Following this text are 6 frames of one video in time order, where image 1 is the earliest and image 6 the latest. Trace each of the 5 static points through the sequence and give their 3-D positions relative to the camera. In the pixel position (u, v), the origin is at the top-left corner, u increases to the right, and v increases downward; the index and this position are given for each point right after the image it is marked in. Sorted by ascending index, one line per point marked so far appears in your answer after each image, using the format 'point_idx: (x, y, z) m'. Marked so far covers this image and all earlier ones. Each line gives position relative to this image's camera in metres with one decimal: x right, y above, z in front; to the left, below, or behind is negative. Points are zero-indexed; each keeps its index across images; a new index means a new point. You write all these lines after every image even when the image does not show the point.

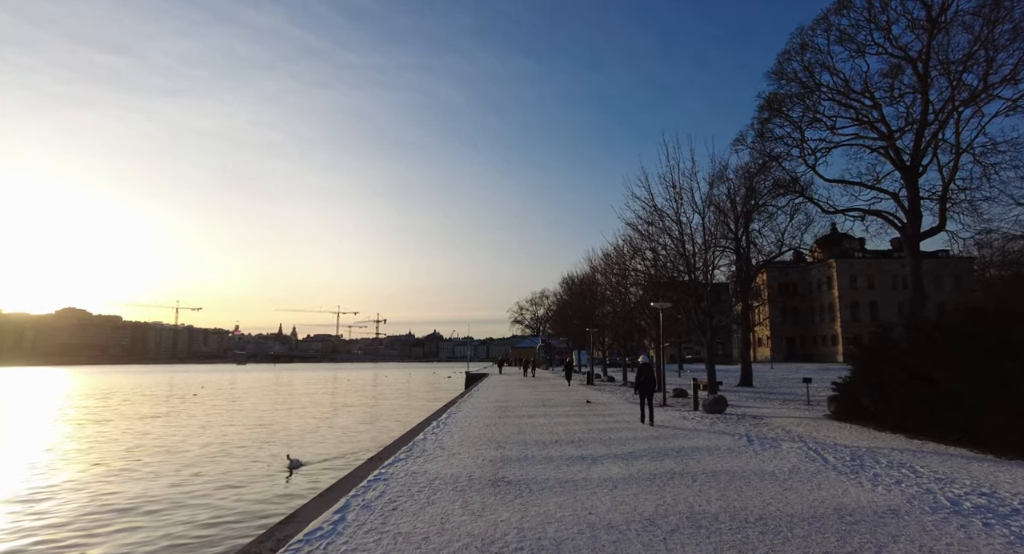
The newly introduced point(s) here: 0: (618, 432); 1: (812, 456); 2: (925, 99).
0: (+1.9, -2.9, +10.0) m
1: (+3.9, -2.3, +7.0) m
2: (+11.3, +4.8, +14.8) m
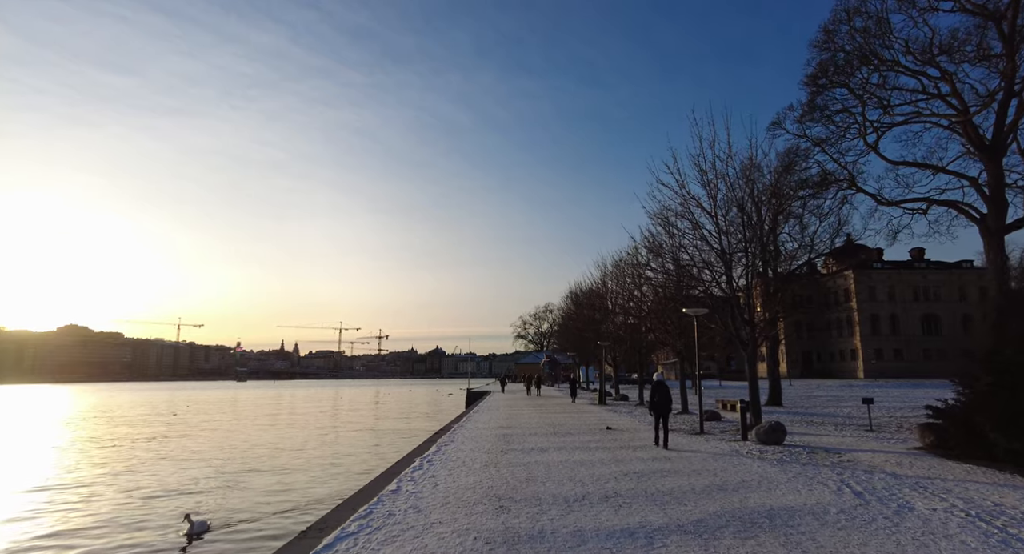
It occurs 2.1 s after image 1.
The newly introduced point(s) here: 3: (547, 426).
0: (+2.0, -2.7, +7.4) m
1: (+3.9, -2.1, +4.4) m
2: (+11.4, +4.9, +12.3) m
3: (+1.0, -4.1, +14.9) m
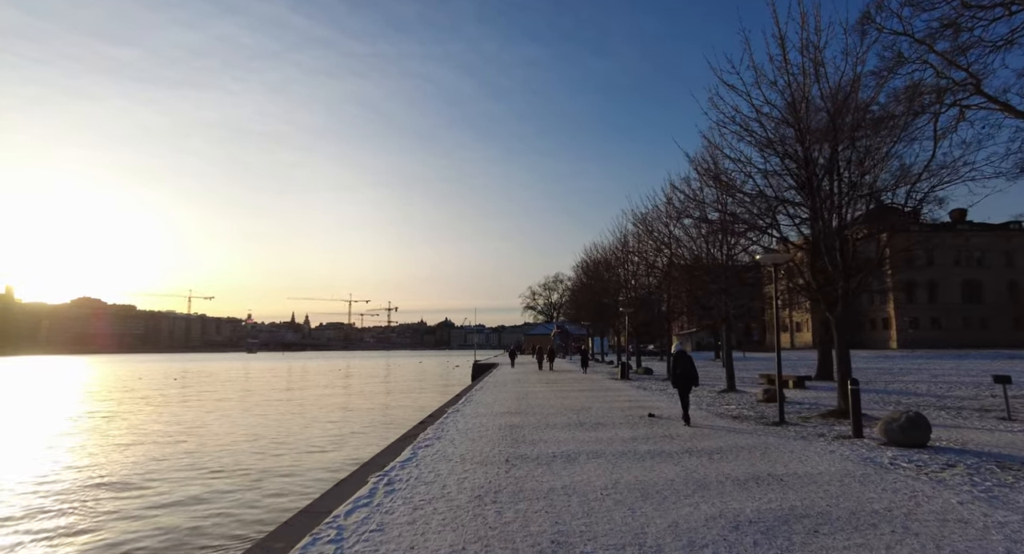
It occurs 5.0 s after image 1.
0: (+2.1, -1.8, +3.8) m
1: (+4.0, -1.4, +0.8) m
2: (+11.5, +6.0, +8.3) m
3: (+1.2, -2.9, +11.5) m
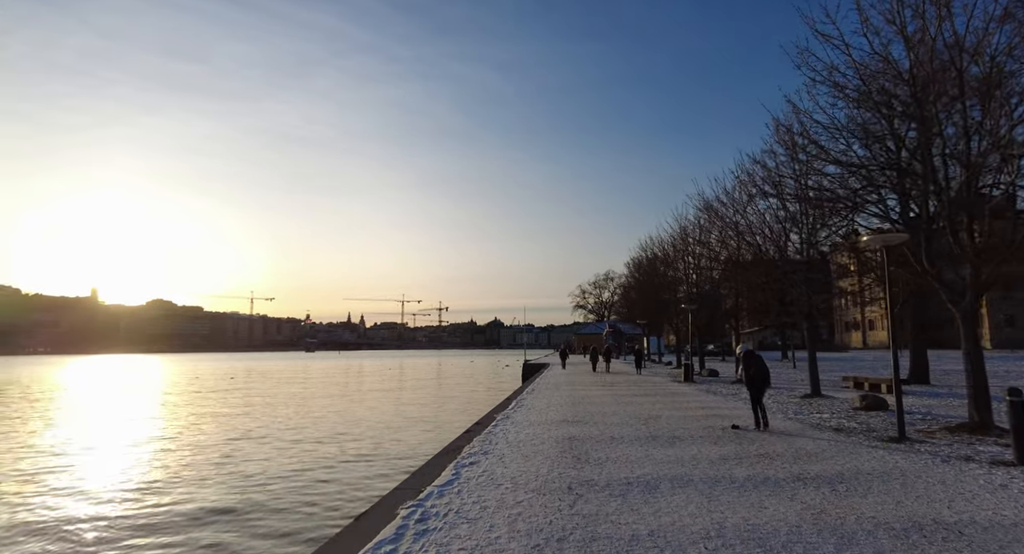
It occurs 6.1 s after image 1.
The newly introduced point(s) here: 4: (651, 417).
0: (+2.5, -1.6, +2.3) m
1: (+4.1, -1.2, -0.9) m
2: (+12.1, +6.3, +5.9) m
3: (+2.3, -2.7, +10.0) m
4: (+2.7, -2.7, +10.6) m
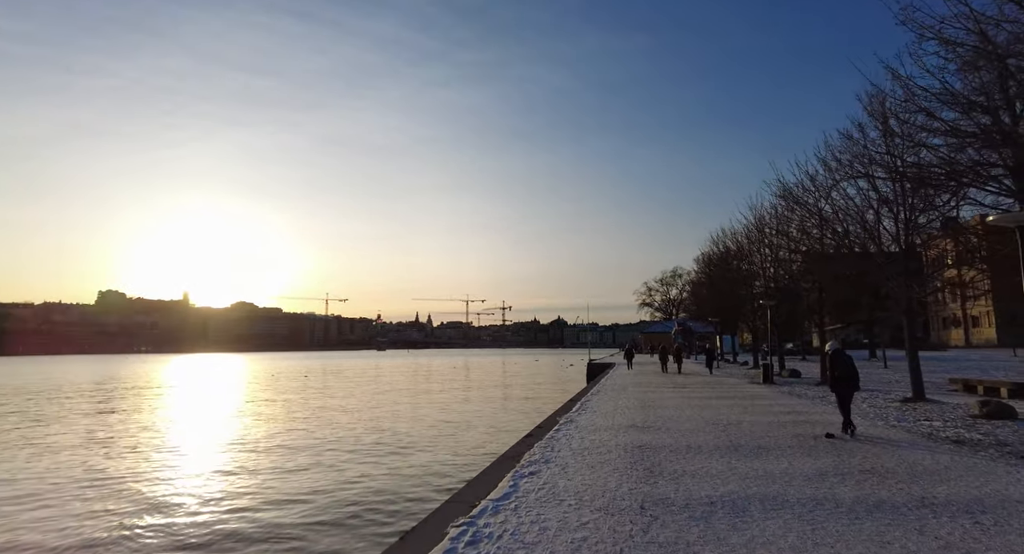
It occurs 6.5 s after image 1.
0: (+2.7, -1.5, +1.4) m
1: (+3.9, -1.0, -1.9) m
2: (+12.5, +6.6, +3.8) m
3: (+3.4, -2.5, +9.1) m
4: (+3.9, -2.6, +9.7) m
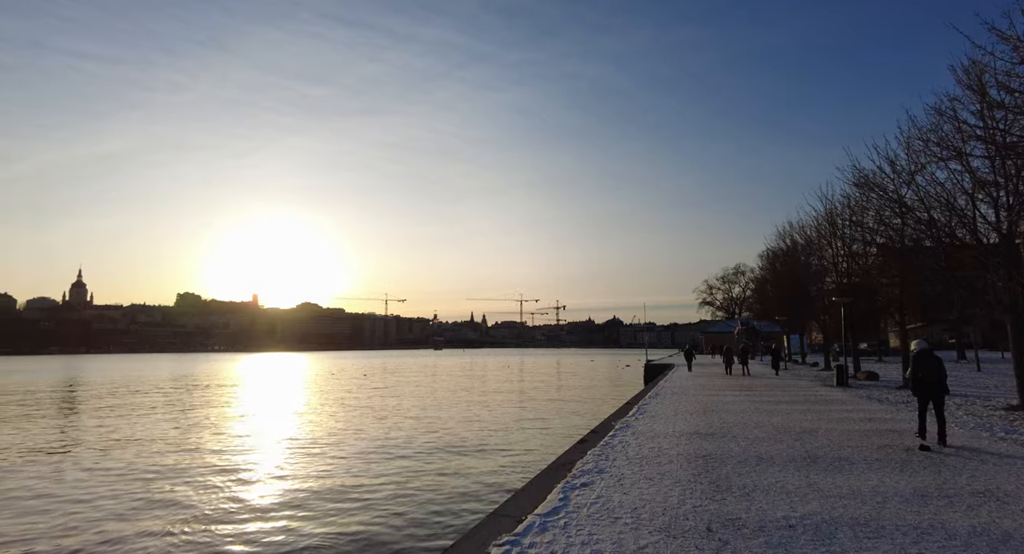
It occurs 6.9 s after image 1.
0: (+2.7, -1.4, +0.7) m
1: (+3.5, -0.9, -2.7) m
2: (+12.7, +6.8, +2.1) m
3: (+4.2, -2.4, +8.2) m
4: (+4.8, -2.5, +8.8) m
